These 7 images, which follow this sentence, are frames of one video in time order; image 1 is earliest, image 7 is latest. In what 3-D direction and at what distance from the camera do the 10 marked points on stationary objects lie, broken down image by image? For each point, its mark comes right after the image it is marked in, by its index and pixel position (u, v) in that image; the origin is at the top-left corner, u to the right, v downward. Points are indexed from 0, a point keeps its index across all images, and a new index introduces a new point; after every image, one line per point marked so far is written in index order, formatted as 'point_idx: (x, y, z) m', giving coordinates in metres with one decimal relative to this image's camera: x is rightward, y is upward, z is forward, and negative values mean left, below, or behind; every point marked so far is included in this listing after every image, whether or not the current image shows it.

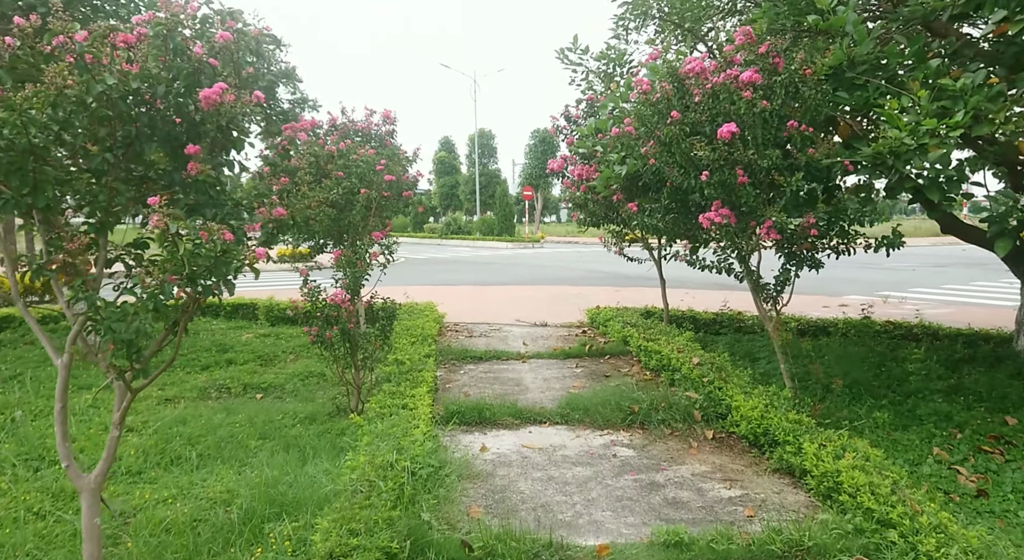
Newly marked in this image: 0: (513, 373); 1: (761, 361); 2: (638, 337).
0: (0.0, -0.9, +5.8) m
1: (+2.2, -0.7, +5.6) m
2: (+1.2, -0.6, +6.3) m
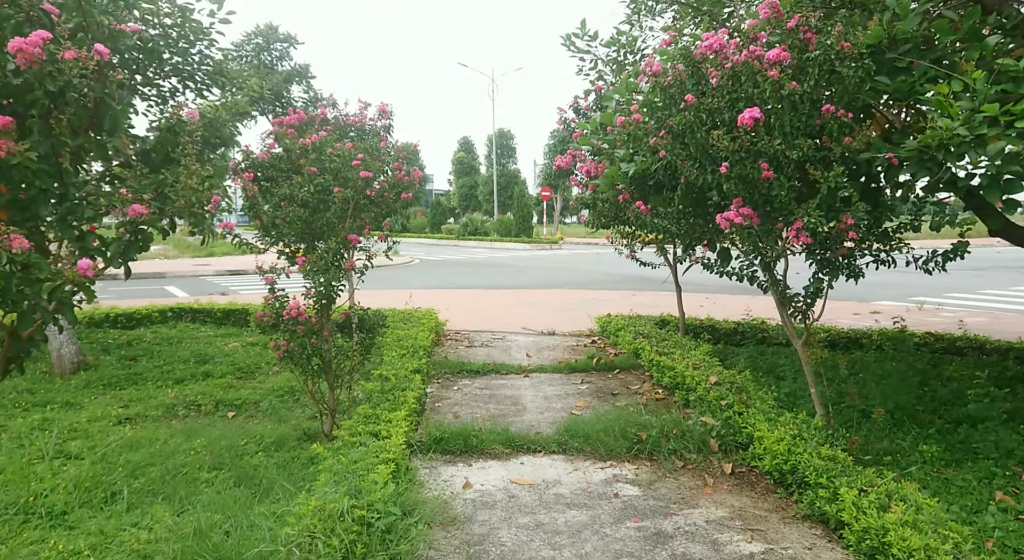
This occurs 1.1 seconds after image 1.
0: (0.0, -0.9, +5.3) m
1: (+2.2, -0.8, +5.0) m
2: (+1.2, -0.6, +5.7) m
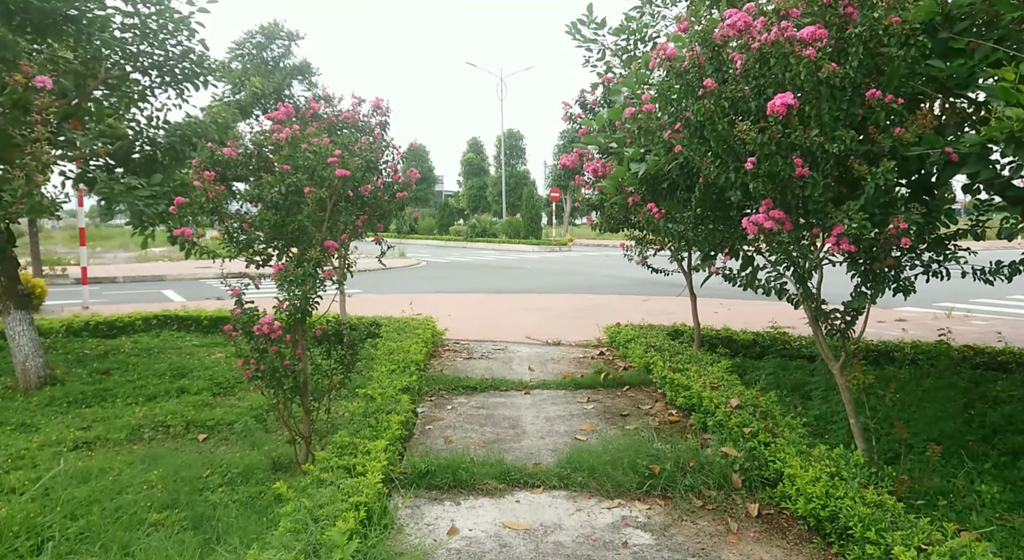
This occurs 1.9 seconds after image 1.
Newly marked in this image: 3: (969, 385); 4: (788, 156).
0: (0.0, -1.0, +4.8) m
1: (+2.2, -0.9, +4.5) m
2: (+1.2, -0.7, +5.2) m
3: (+3.5, -0.8, +4.9) m
4: (+1.2, +0.6, +2.8) m
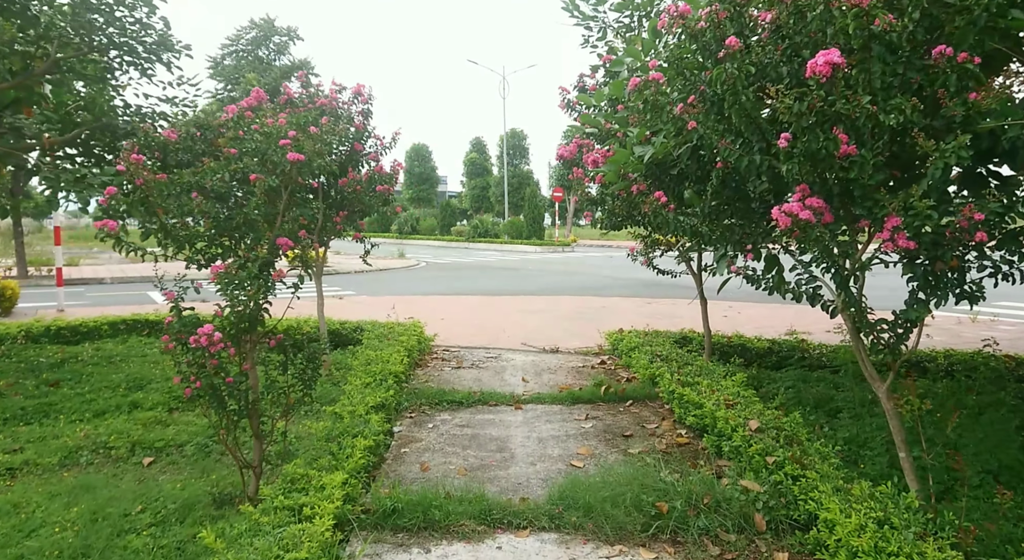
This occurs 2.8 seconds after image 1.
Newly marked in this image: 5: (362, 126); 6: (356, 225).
0: (-0.1, -1.0, +4.3) m
1: (+2.1, -0.9, +3.9) m
2: (+1.2, -0.7, +4.7) m
3: (+3.4, -0.8, +4.3) m
4: (+1.1, +0.5, +2.3) m
5: (-1.4, +1.4, +5.9) m
6: (-1.5, +0.5, +6.0) m
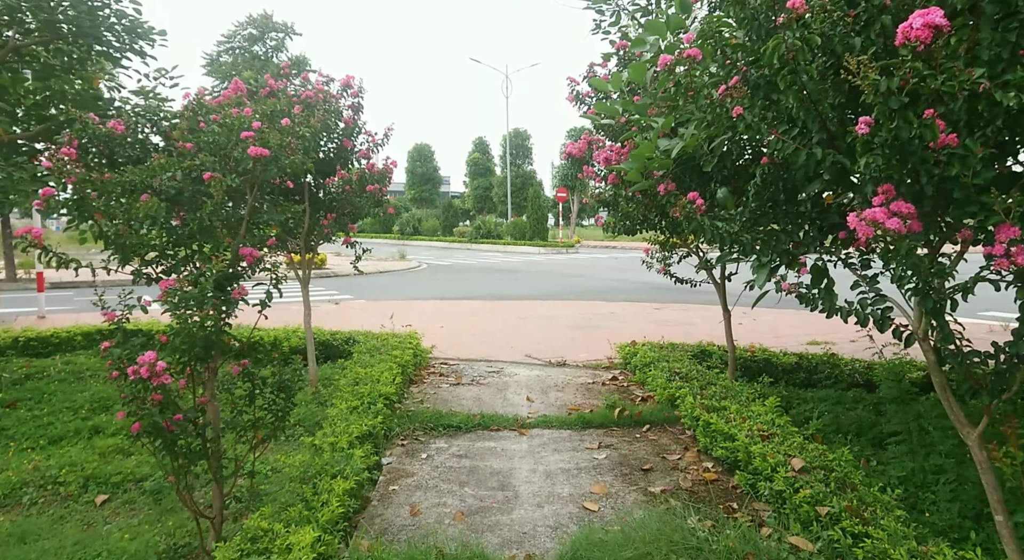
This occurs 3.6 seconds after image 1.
0: (-0.1, -1.1, +3.8) m
1: (+2.1, -1.0, +3.5) m
2: (+1.2, -0.8, +4.2) m
3: (+3.4, -0.9, +3.8) m
4: (+1.2, +0.5, +1.8) m
5: (-1.4, +1.3, +5.4) m
6: (-1.4, +0.5, +5.5) m
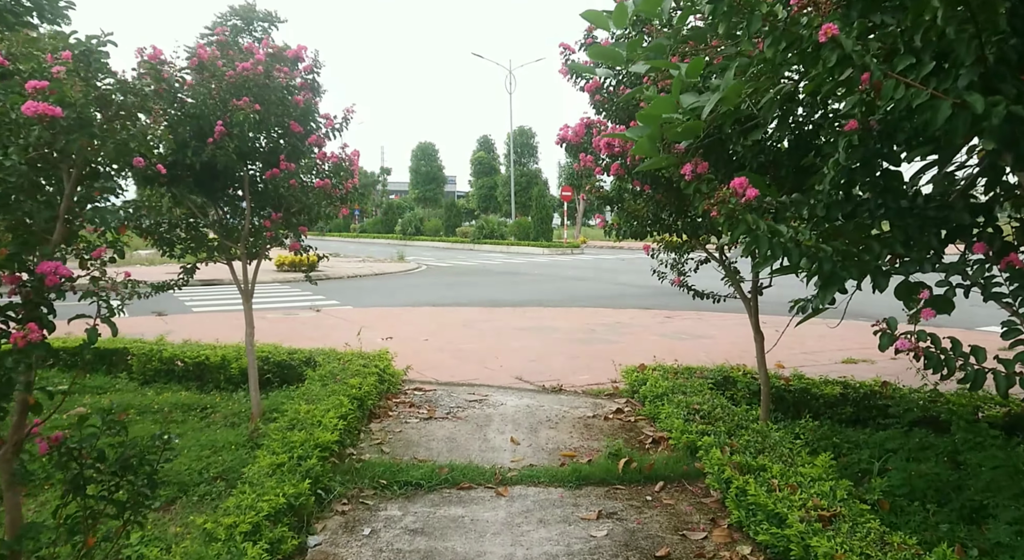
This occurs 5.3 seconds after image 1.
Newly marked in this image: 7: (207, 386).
0: (-0.2, -1.2, +2.8) m
1: (+2.0, -1.1, +2.5) m
2: (+1.1, -0.9, +3.2) m
3: (+3.3, -1.0, +2.8) m
4: (+1.0, +0.4, +0.8) m
5: (-1.5, +1.3, +4.5) m
6: (-1.6, +0.4, +4.6) m
7: (-2.6, -0.9, +5.4) m
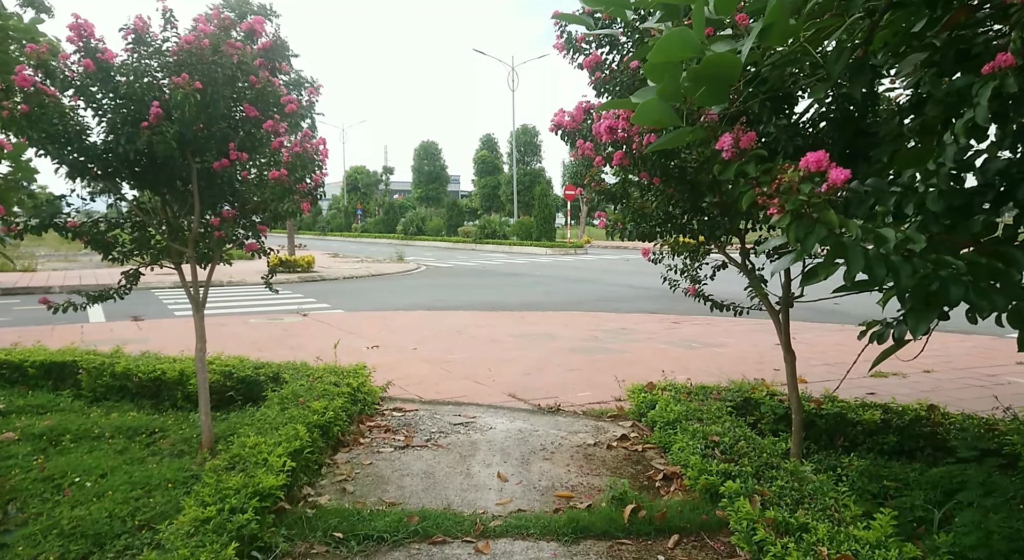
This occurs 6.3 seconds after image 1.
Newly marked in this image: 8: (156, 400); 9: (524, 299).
0: (-0.3, -1.2, +2.3) m
1: (+1.9, -1.1, +1.9) m
2: (+1.0, -0.9, +2.6) m
3: (+3.2, -1.0, +2.2) m
4: (+0.9, +0.3, +0.2) m
5: (-1.5, +1.2, +3.9) m
6: (-1.6, +0.3, +4.0) m
7: (-2.7, -0.9, +4.8) m
8: (-2.8, -0.9, +4.9) m
9: (+0.2, -0.4, +12.6) m
